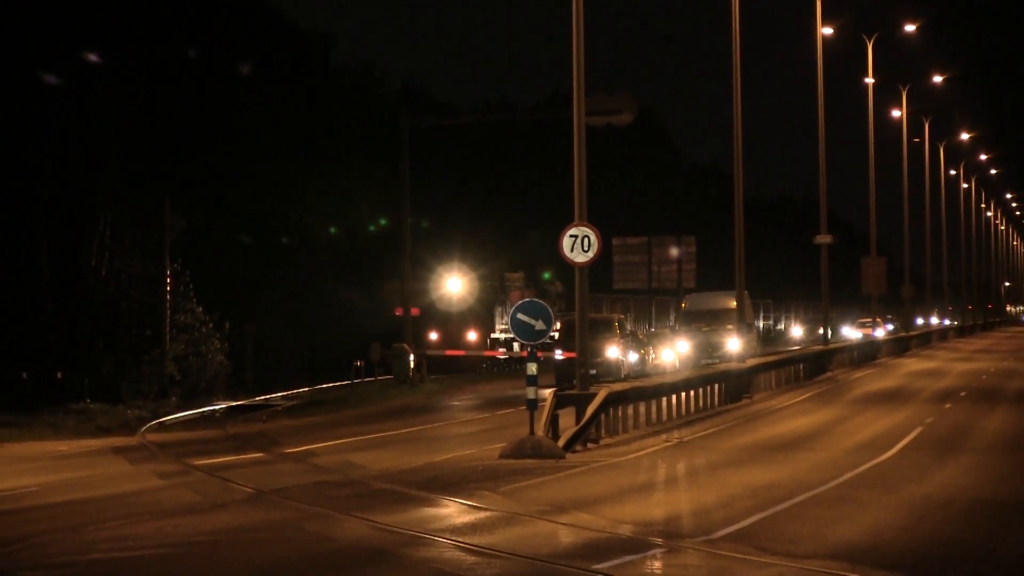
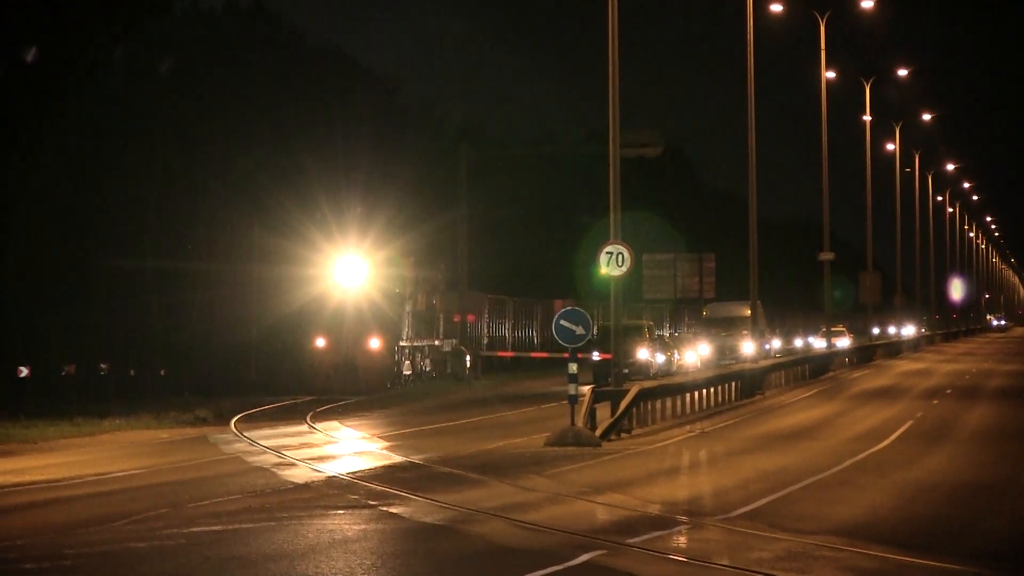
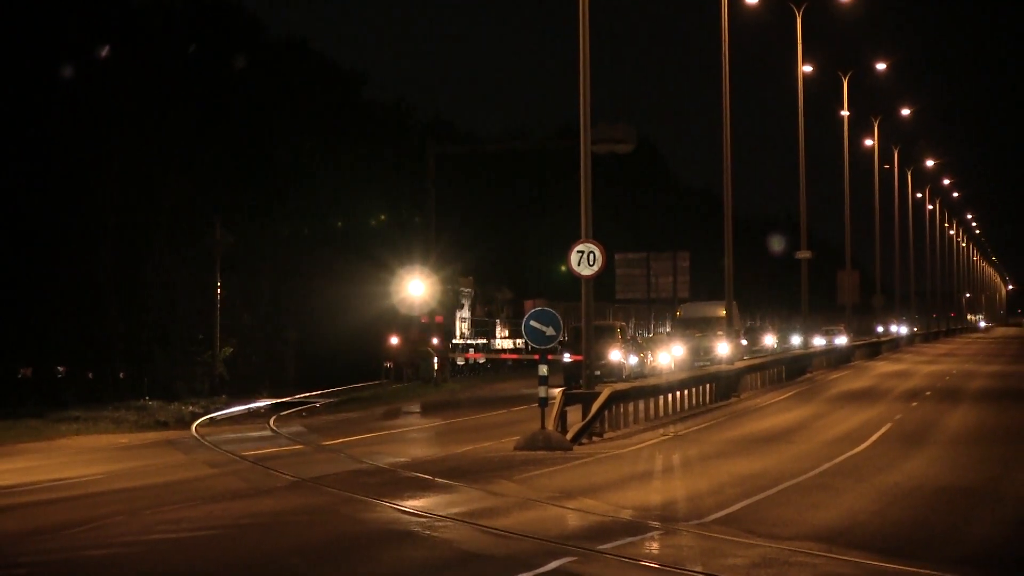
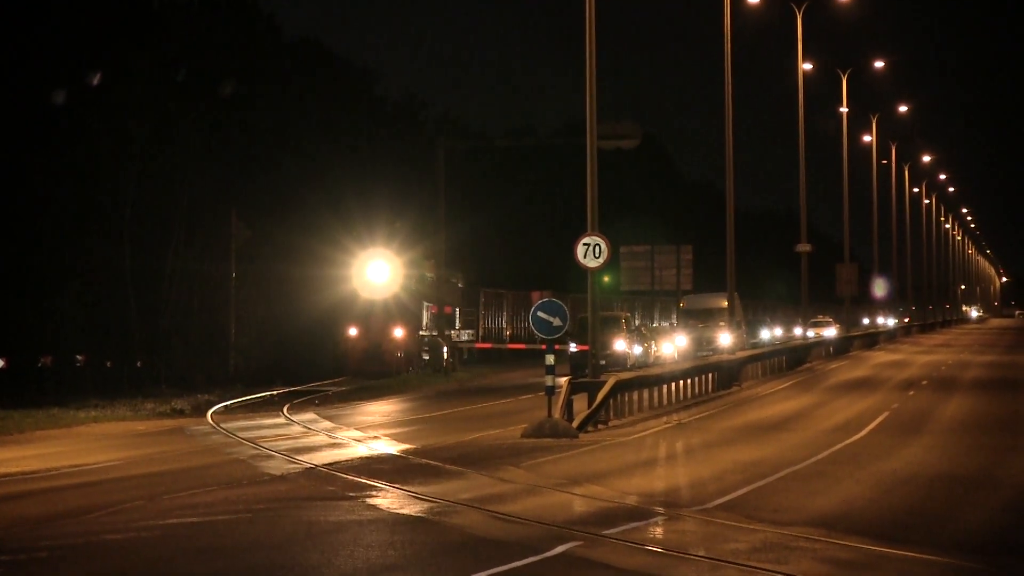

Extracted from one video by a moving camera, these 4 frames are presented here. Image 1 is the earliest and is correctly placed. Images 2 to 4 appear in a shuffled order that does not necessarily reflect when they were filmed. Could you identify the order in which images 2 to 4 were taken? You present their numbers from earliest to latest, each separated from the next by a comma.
3, 4, 2
